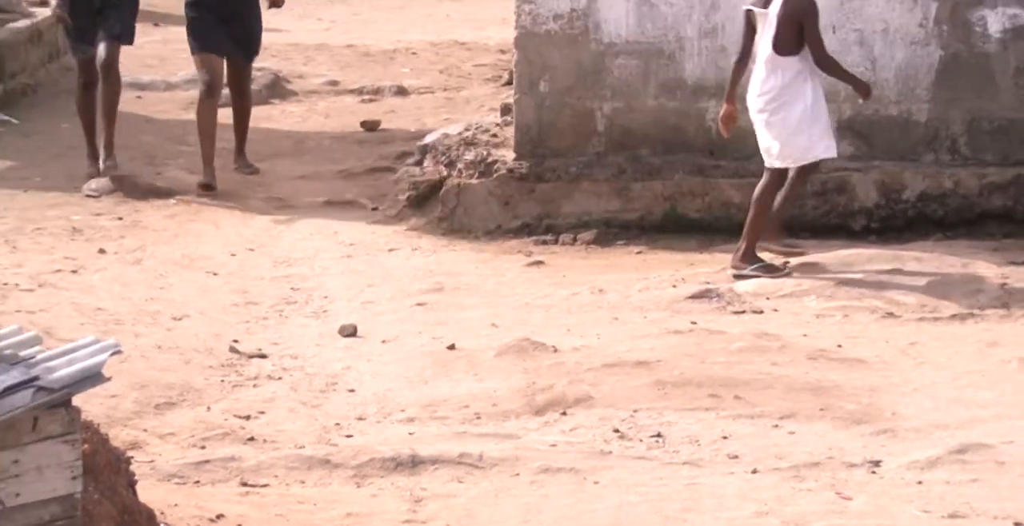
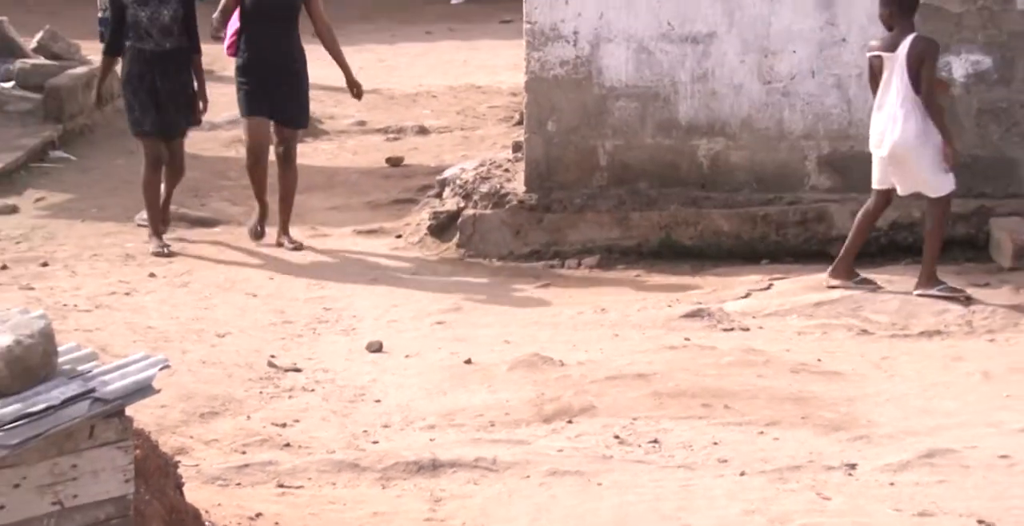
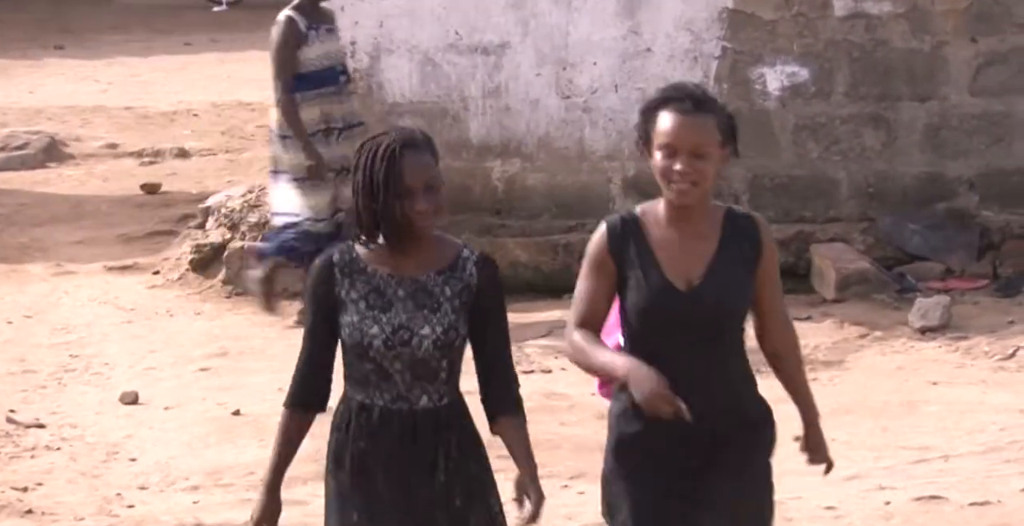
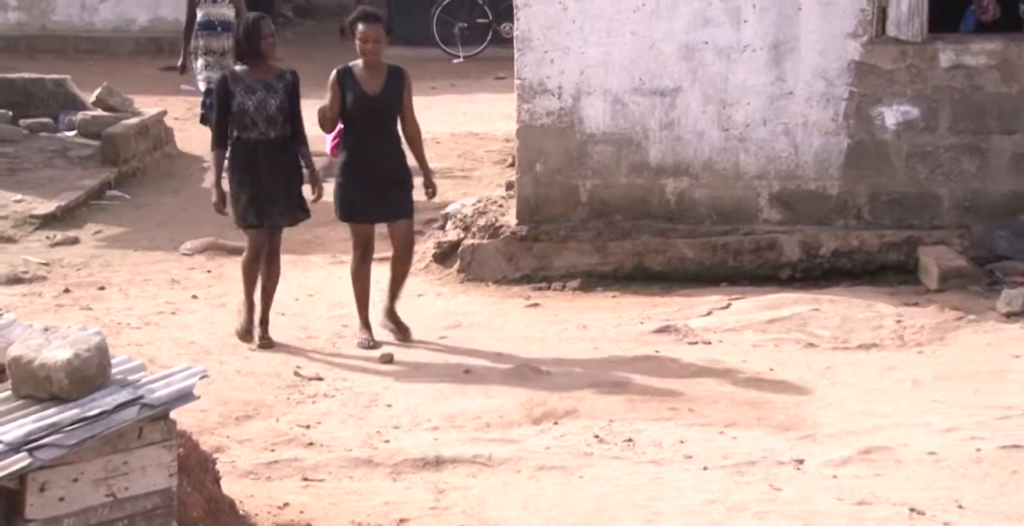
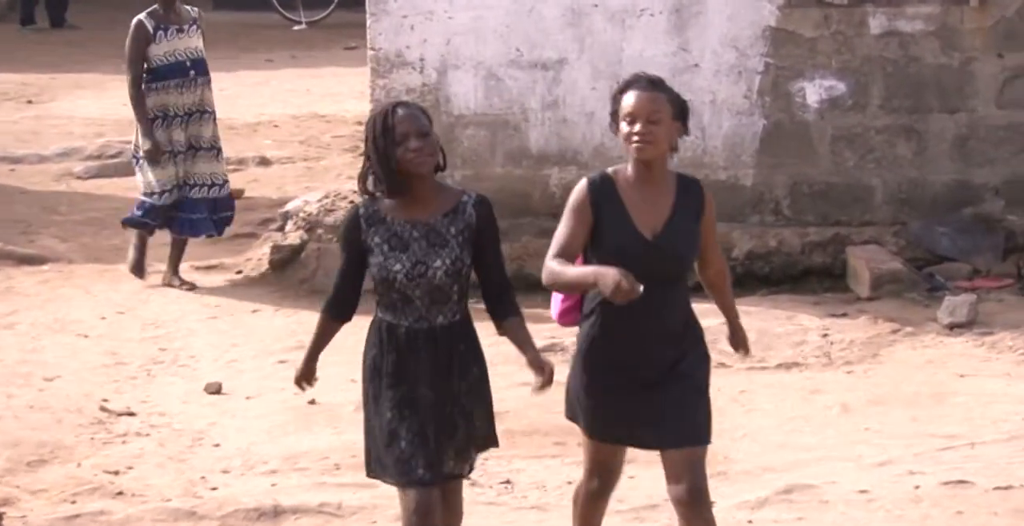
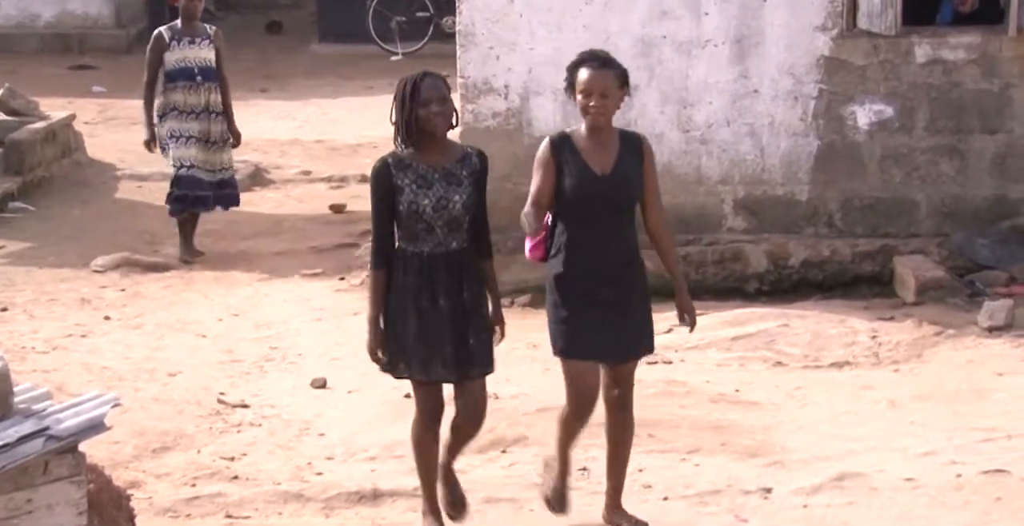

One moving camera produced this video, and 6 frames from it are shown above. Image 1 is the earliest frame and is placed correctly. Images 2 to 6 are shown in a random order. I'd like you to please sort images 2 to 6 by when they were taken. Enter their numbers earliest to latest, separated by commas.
2, 4, 6, 5, 3
